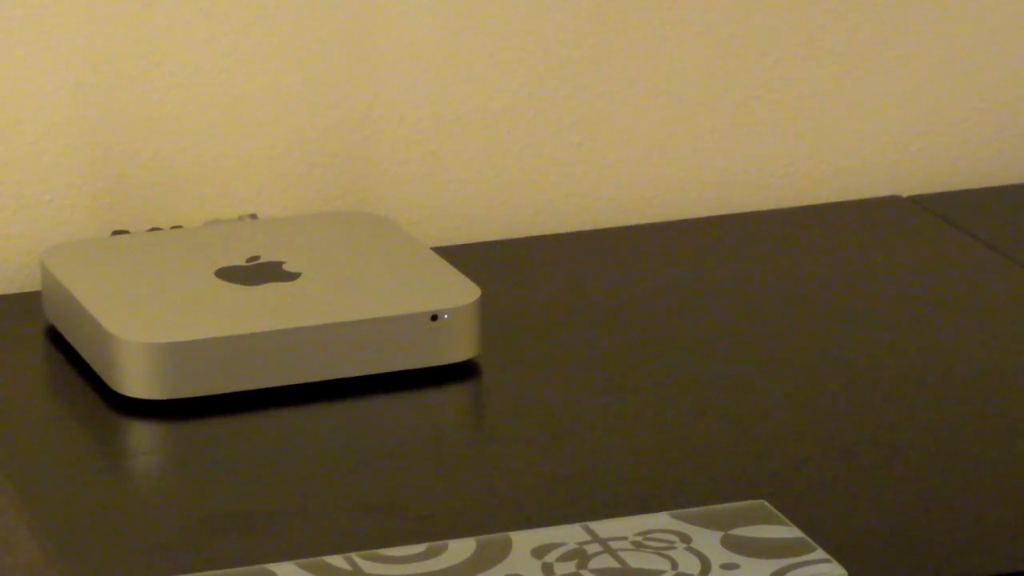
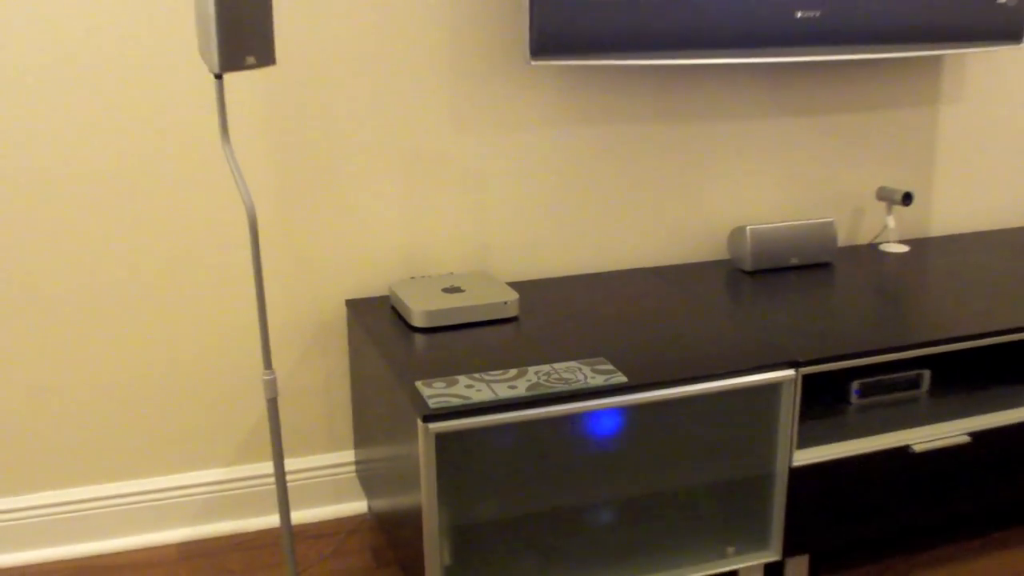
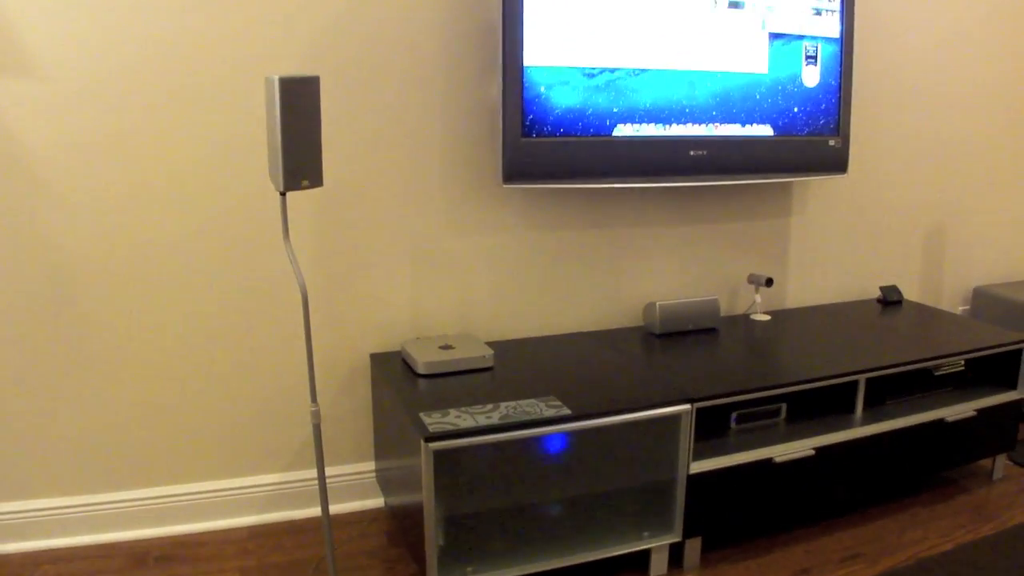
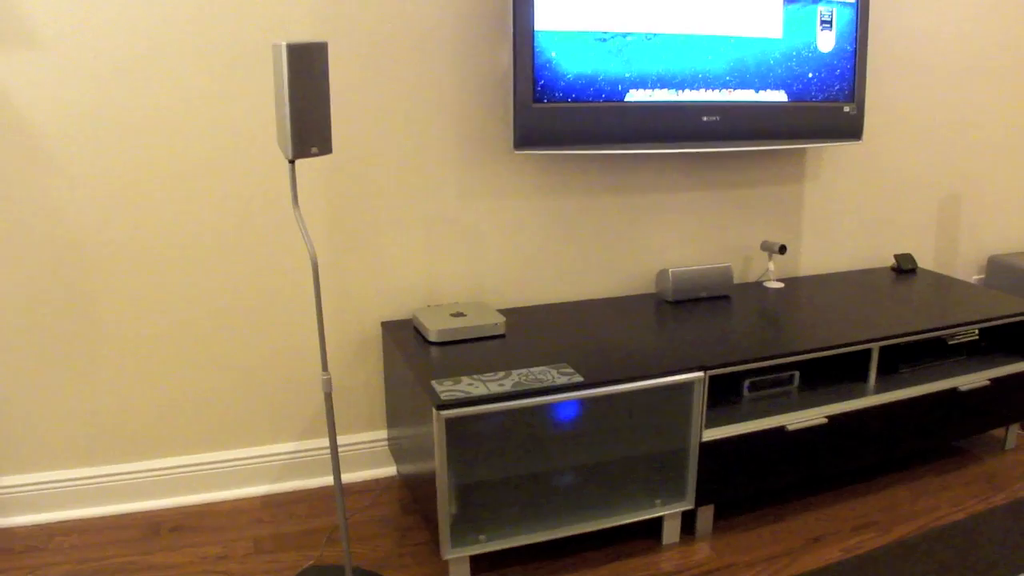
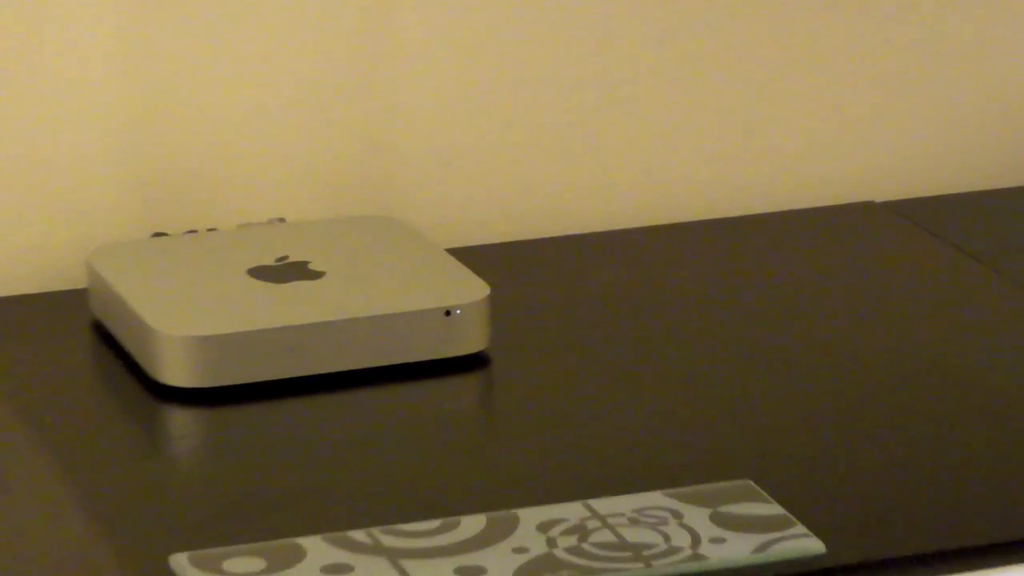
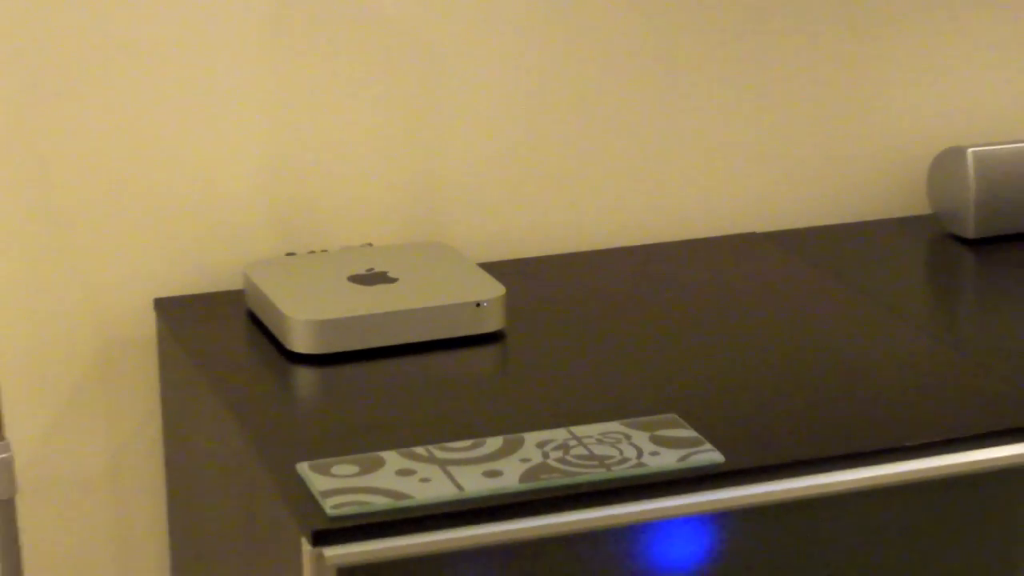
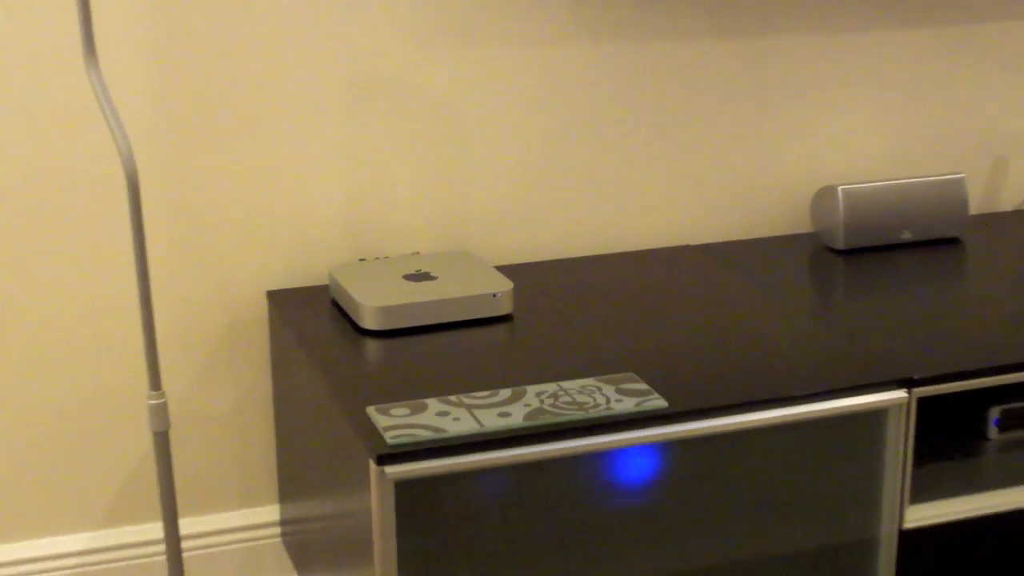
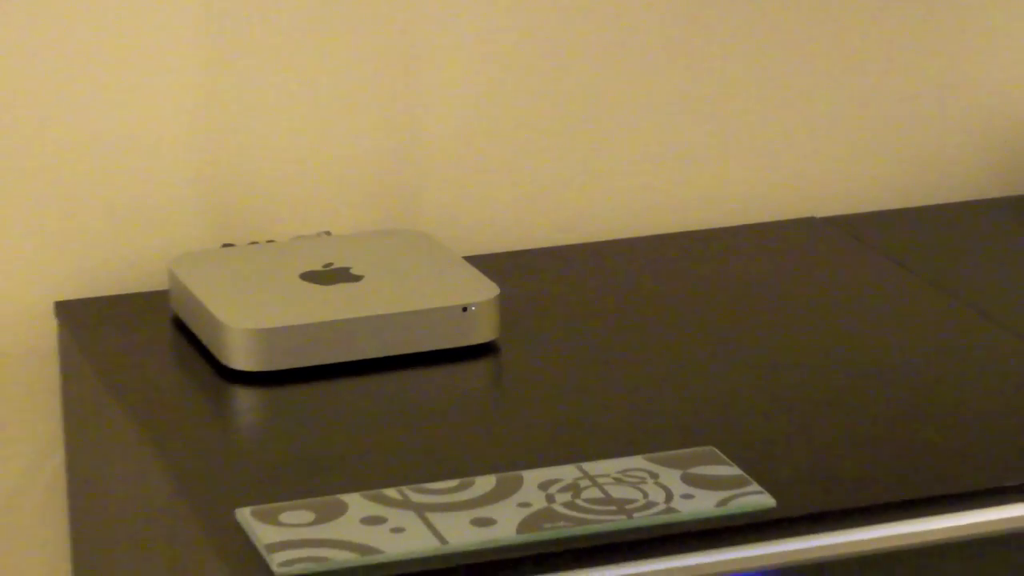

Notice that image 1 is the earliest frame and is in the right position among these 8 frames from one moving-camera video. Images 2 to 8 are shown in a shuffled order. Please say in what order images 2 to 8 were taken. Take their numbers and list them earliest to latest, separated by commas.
5, 8, 6, 7, 2, 4, 3
